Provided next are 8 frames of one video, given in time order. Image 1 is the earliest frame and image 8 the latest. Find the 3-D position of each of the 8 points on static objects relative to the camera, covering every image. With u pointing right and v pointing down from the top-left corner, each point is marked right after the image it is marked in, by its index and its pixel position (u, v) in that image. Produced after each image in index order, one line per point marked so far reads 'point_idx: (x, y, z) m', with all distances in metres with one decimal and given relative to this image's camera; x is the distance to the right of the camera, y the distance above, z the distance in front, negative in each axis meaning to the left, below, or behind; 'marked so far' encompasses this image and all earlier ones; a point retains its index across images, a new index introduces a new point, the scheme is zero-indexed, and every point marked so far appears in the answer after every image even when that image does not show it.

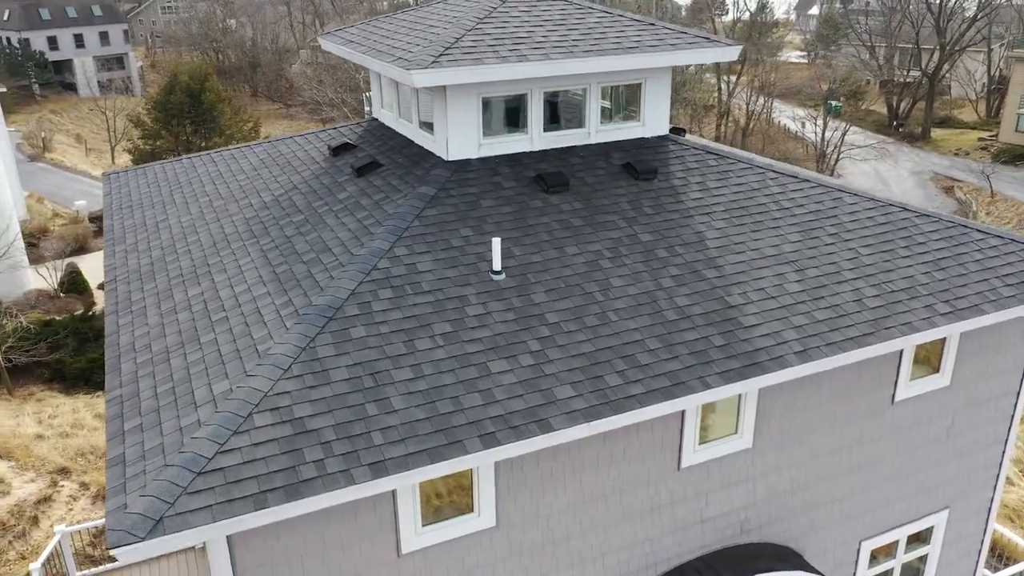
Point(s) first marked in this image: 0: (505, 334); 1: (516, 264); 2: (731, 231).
0: (-0.1, -0.5, +9.0) m
1: (+0.1, +0.3, +10.0) m
2: (+3.0, +0.8, +11.2) m
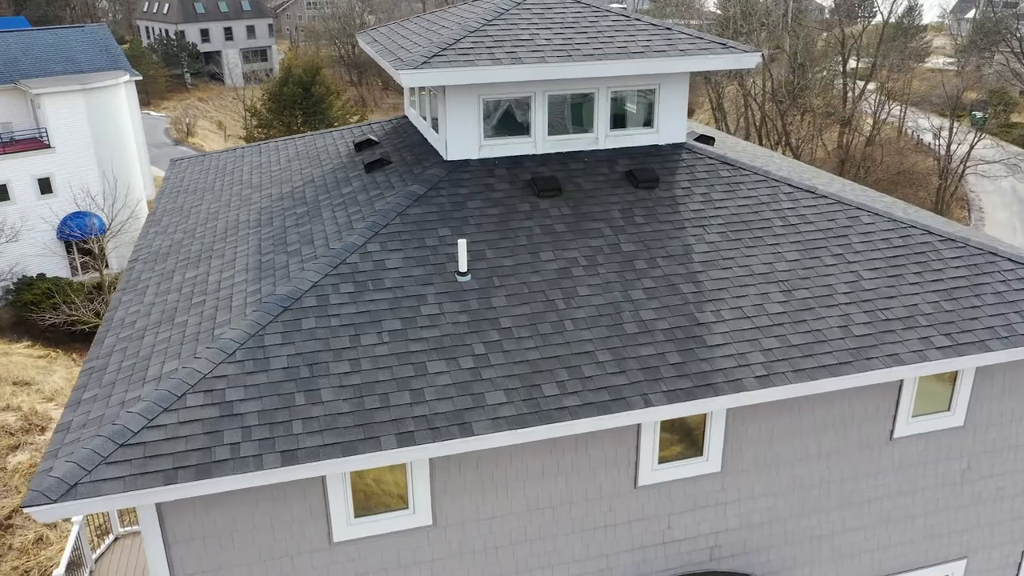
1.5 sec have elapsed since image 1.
0: (-0.7, -0.5, +9.0) m
1: (-0.3, +0.3, +10.0) m
2: (+2.8, +0.6, +10.7) m
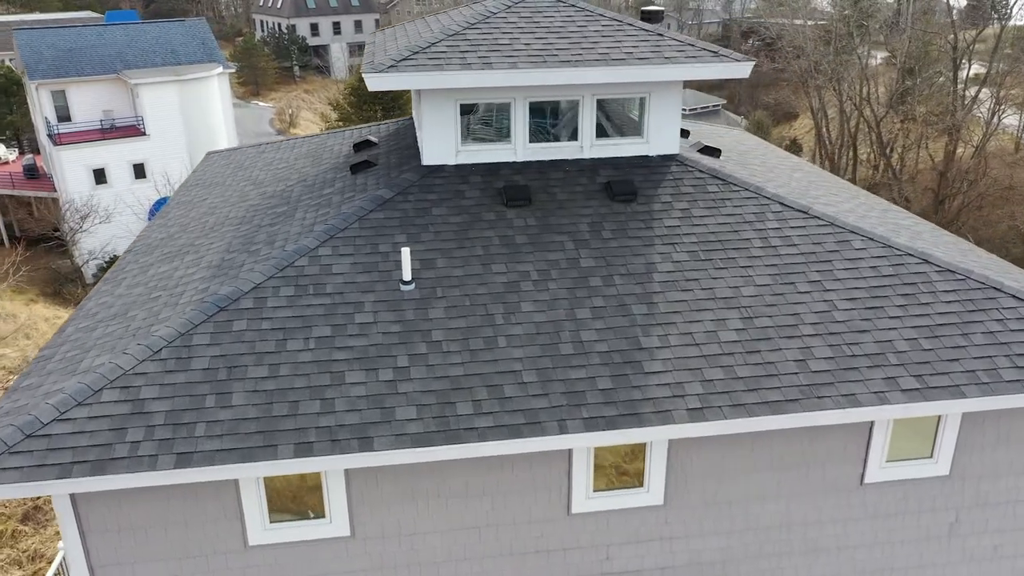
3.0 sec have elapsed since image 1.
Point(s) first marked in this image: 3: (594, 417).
0: (-1.5, -0.6, +8.9) m
1: (-1.0, +0.1, +9.8) m
2: (+2.2, +0.3, +10.1) m
3: (+0.8, -1.3, +8.2) m
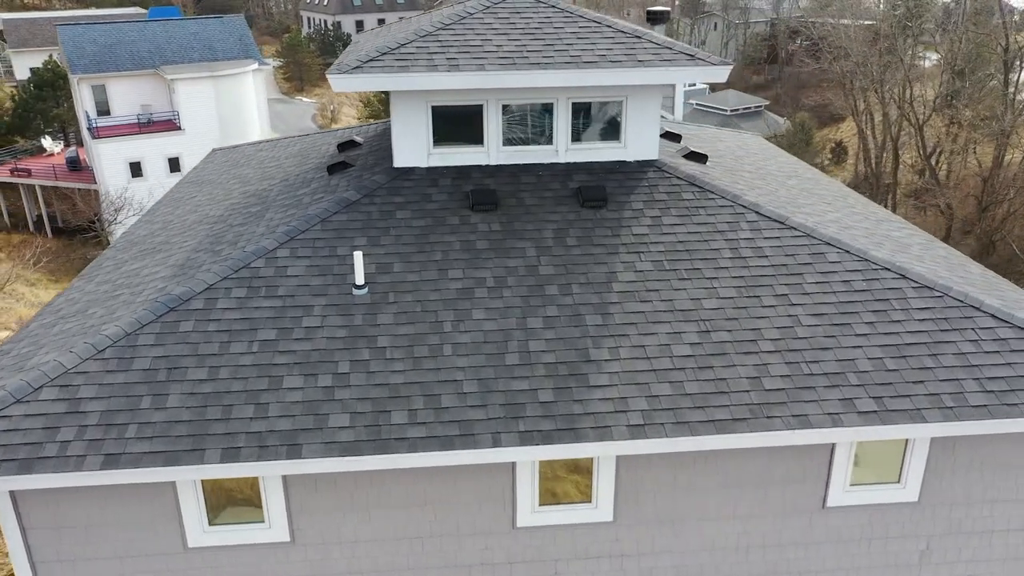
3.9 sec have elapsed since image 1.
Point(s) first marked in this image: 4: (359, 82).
0: (-2.1, -0.7, +8.8) m
1: (-1.5, +0.1, +9.7) m
2: (+1.7, +0.1, +9.9) m
3: (+0.2, -1.4, +8.0) m
4: (-2.0, +2.6, +10.4) m
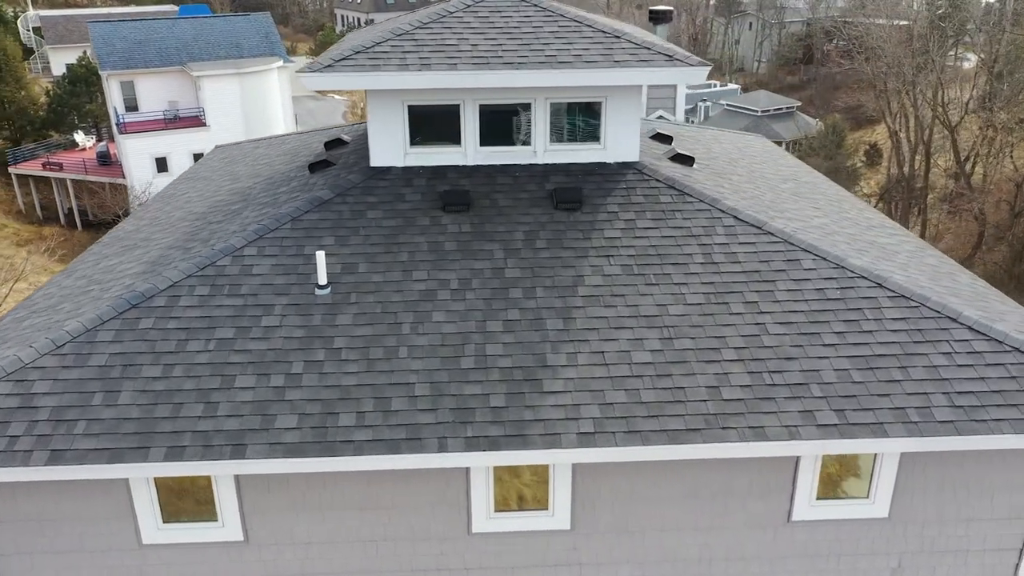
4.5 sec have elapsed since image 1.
0: (-2.5, -0.7, +8.7) m
1: (-1.9, +0.1, +9.6) m
2: (+1.3, +0.1, +9.7) m
3: (-0.3, -1.4, +7.9) m
4: (-2.3, +2.6, +10.4) m
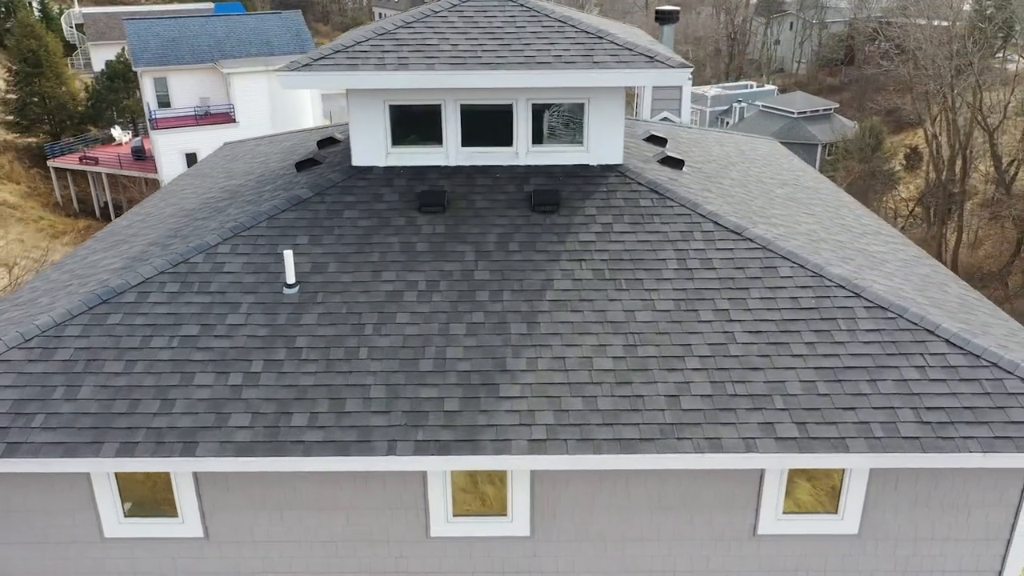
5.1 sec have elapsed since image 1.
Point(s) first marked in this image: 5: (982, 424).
0: (-3.0, -0.7, +8.8) m
1: (-2.3, +0.1, +9.6) m
2: (+0.9, 0.0, +9.5) m
3: (-0.8, -1.5, +7.8) m
4: (-2.6, +2.7, +10.4) m
5: (+4.6, -1.3, +7.9) m
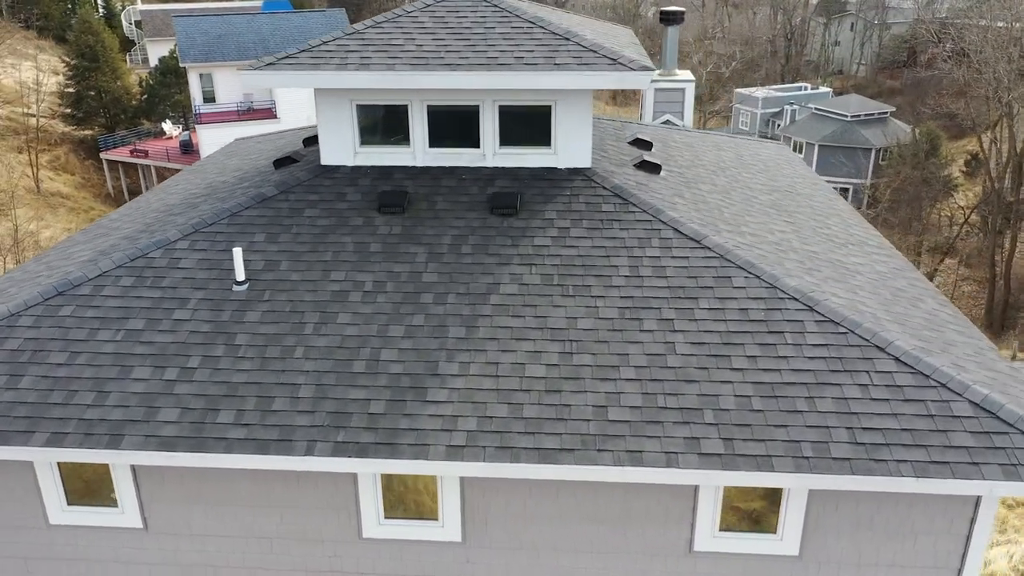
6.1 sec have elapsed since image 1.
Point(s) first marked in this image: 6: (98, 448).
0: (-3.6, -0.6, +8.9) m
1: (-2.9, +0.1, +9.7) m
2: (+0.3, 0.0, +9.4) m
3: (-1.6, -1.5, +7.8) m
4: (-3.1, +2.7, +10.5) m
5: (+3.8, -1.5, +7.5) m
6: (-4.0, -1.5, +7.9) m
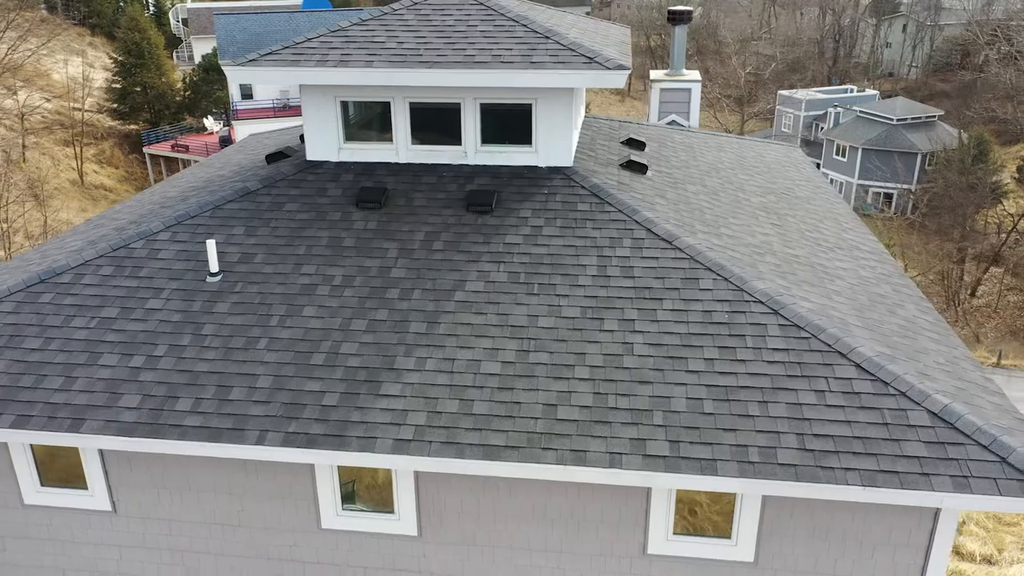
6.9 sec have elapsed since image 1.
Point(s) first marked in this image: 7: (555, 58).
0: (-4.1, -0.5, +9.1) m
1: (-3.3, +0.2, +9.9) m
2: (-0.1, 0.0, +9.4) m
3: (-2.1, -1.4, +7.9) m
4: (-3.4, +2.8, +10.7) m
5: (+3.2, -1.5, +7.3) m
6: (-4.5, -1.4, +8.1) m
7: (+0.6, +2.9, +10.3) m
